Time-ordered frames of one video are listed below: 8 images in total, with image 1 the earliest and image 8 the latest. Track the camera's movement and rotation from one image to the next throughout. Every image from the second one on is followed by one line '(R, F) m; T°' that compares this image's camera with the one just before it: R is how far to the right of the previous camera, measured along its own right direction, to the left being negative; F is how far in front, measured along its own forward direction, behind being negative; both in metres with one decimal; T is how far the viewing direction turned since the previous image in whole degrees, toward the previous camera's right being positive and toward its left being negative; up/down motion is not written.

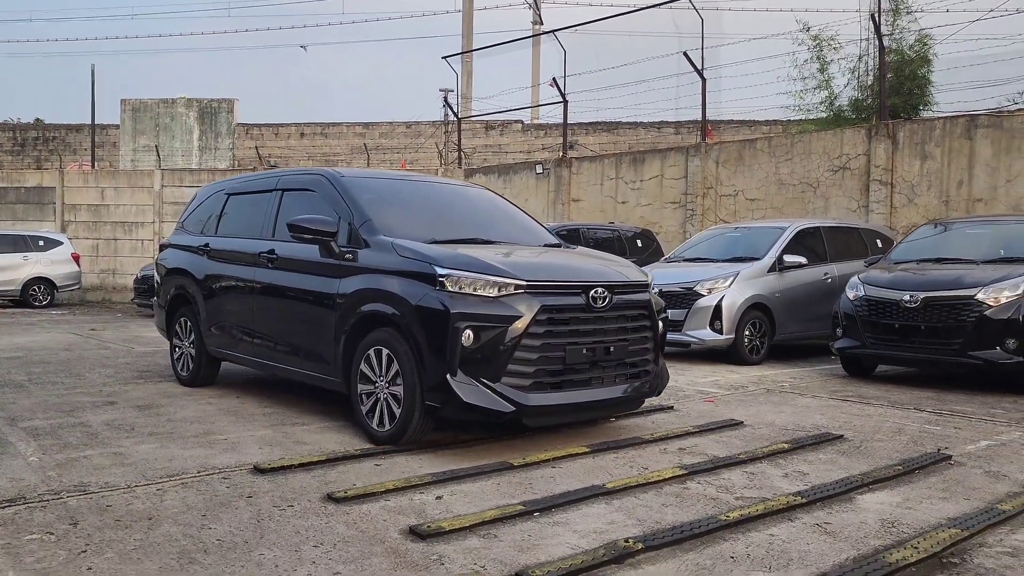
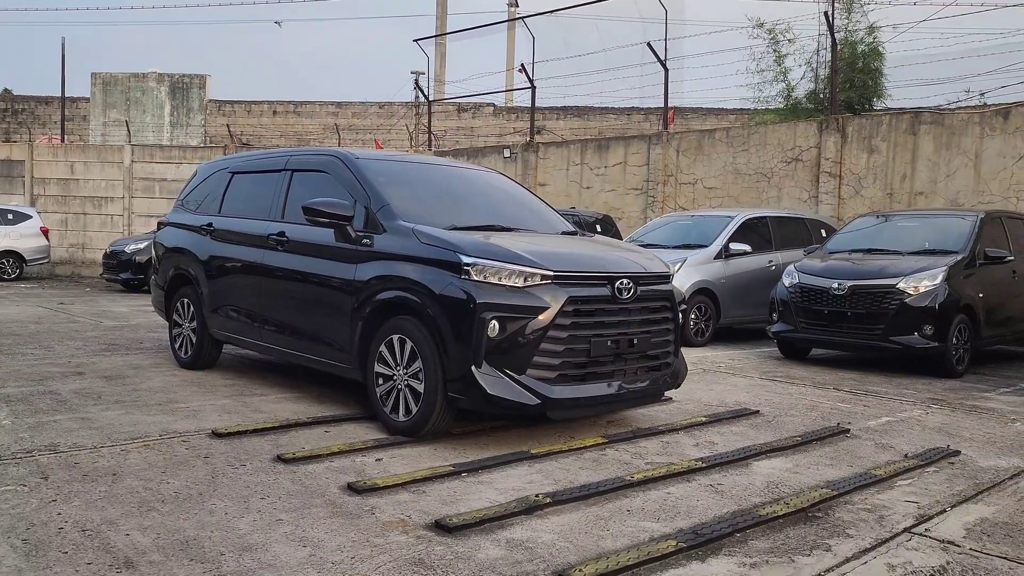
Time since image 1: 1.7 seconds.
(+0.2, -0.5) m; +2°
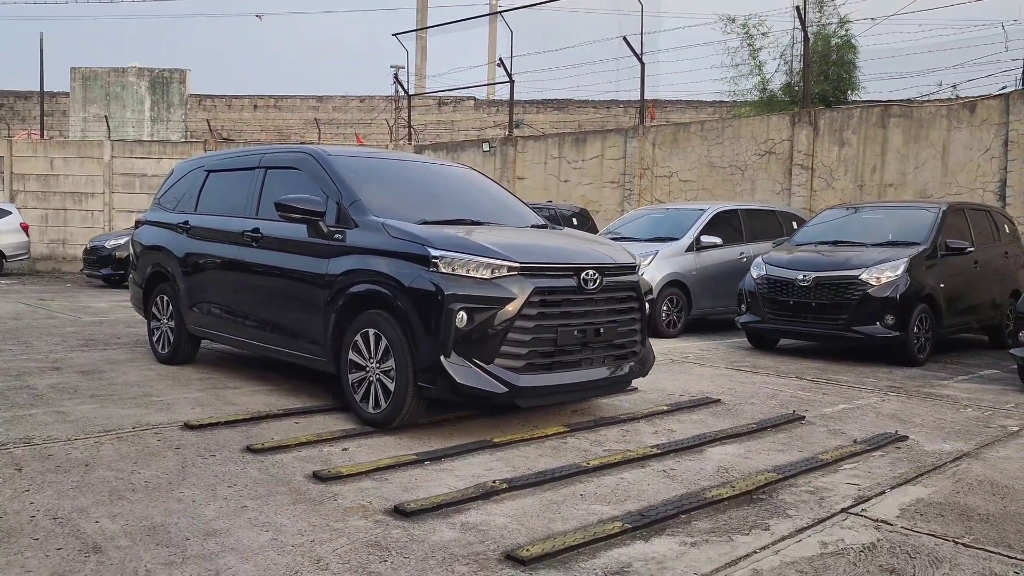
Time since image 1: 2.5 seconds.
(+0.2, -0.2) m; +1°
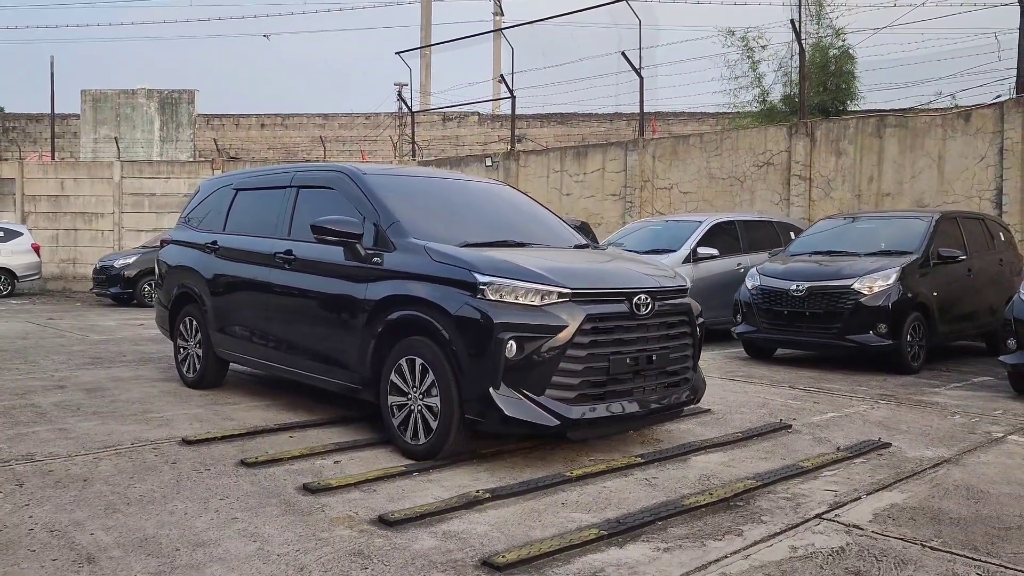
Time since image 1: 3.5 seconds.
(+0.2, -0.1) m; -1°
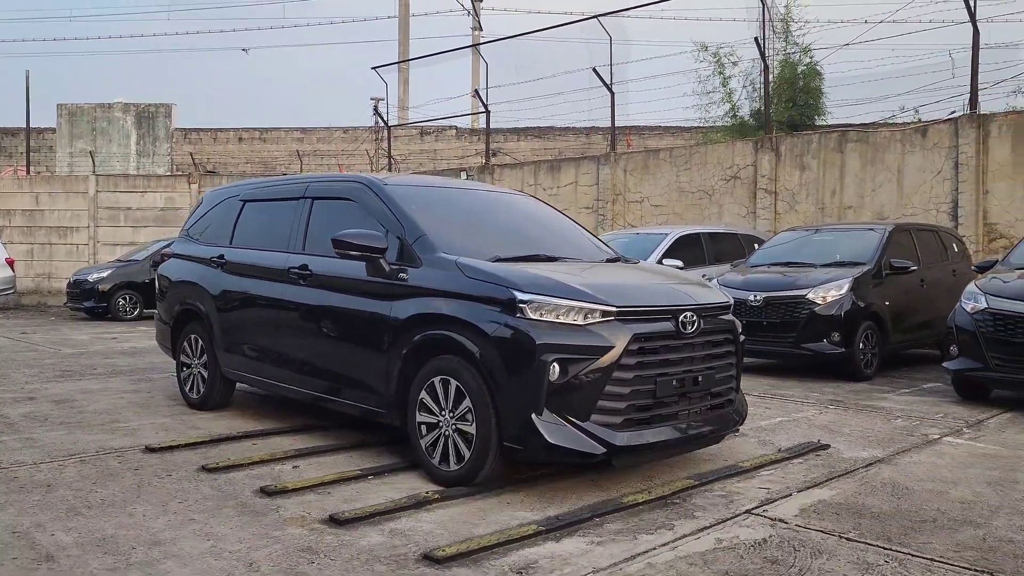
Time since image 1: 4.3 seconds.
(+0.2, -0.2) m; +1°
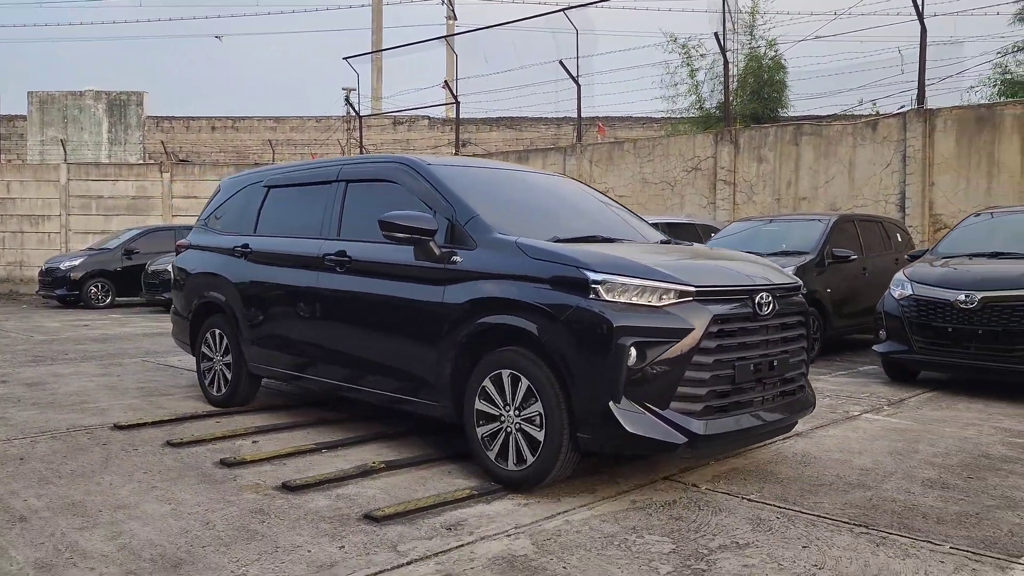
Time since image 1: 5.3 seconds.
(+0.2, -0.4) m; +1°
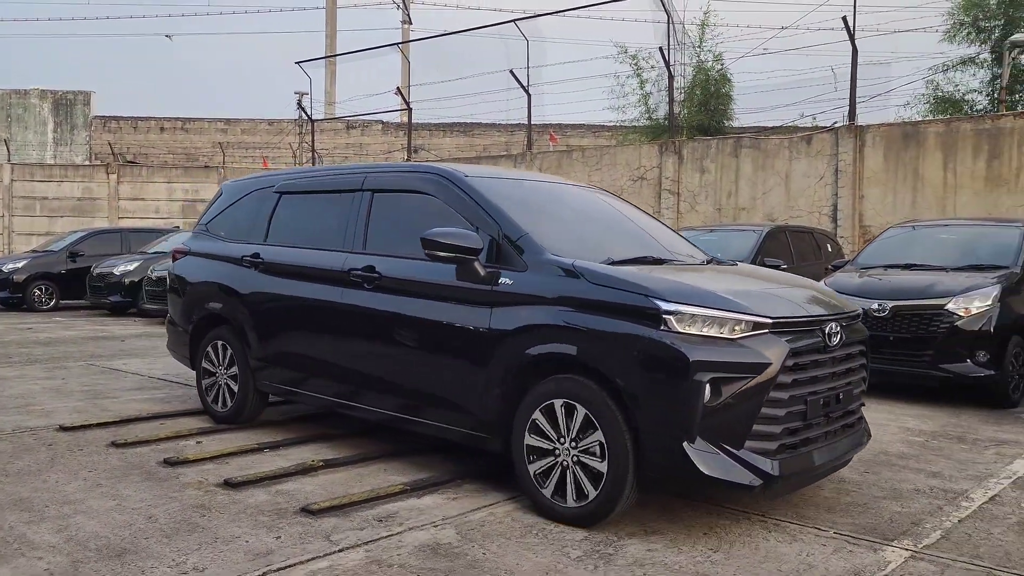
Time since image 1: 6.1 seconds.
(+0.1, -0.3) m; +3°
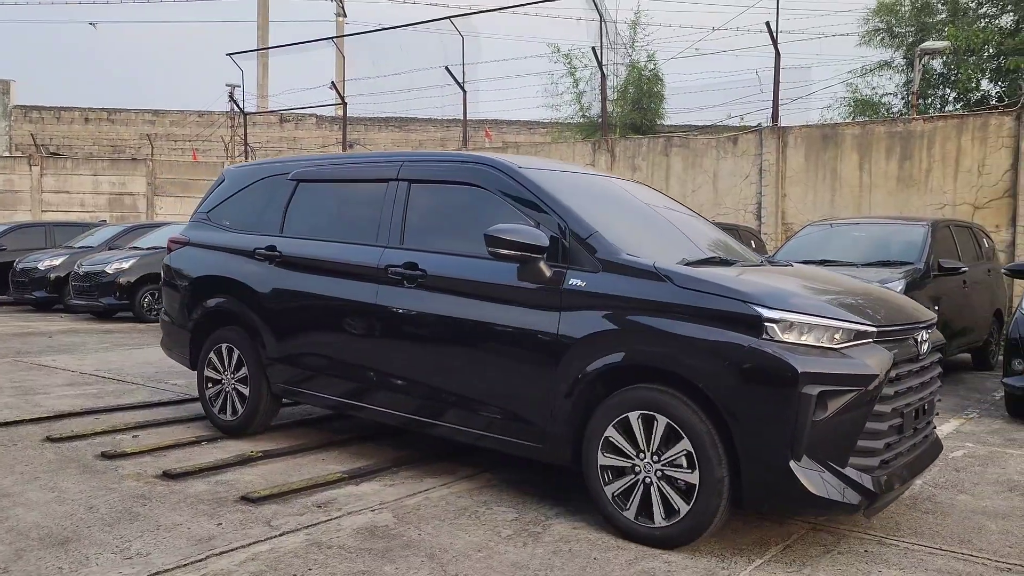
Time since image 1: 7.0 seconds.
(0.0, -0.2) m; +4°
